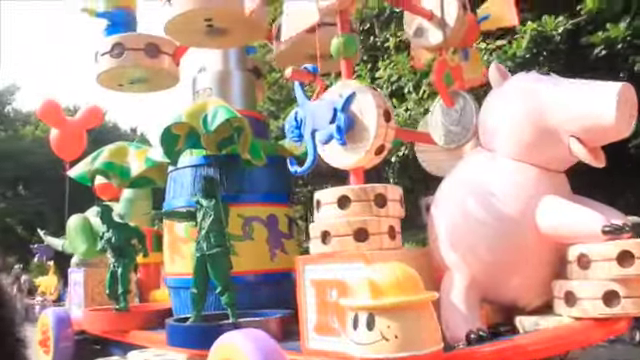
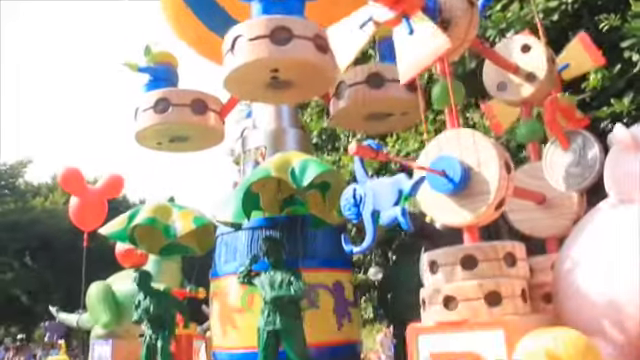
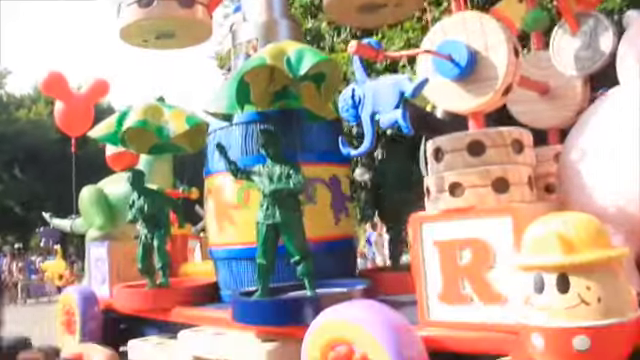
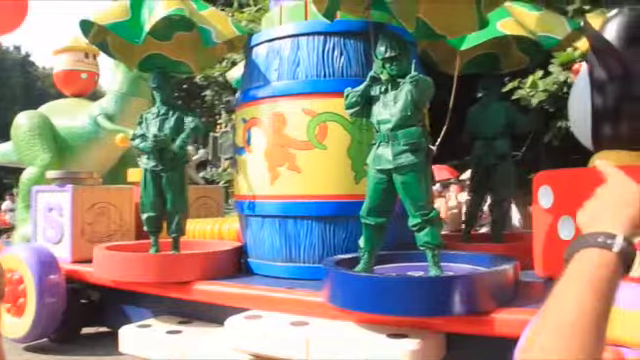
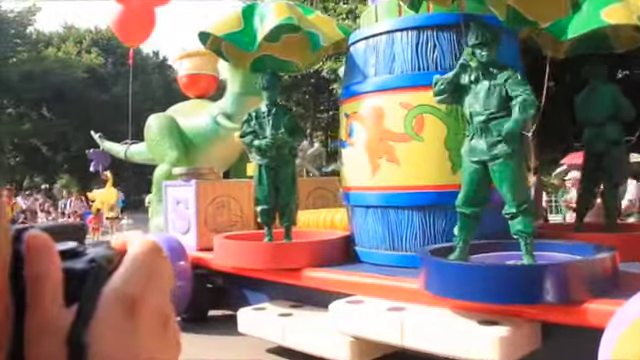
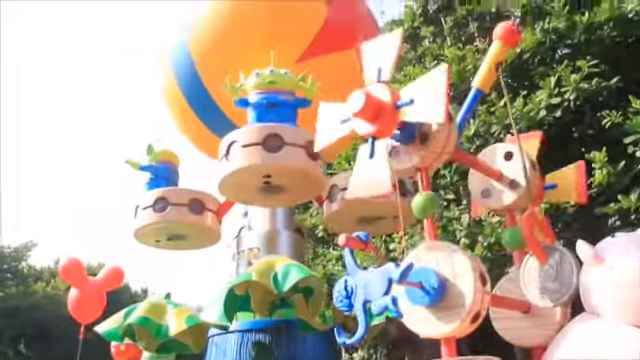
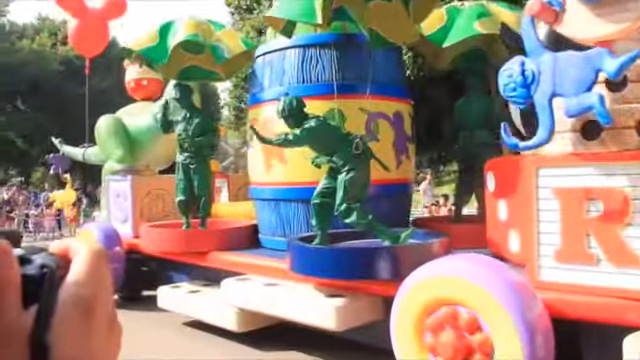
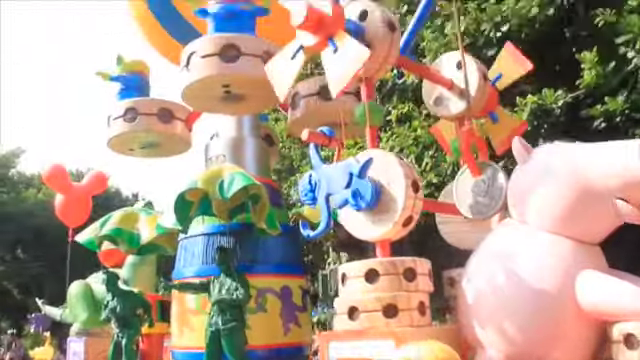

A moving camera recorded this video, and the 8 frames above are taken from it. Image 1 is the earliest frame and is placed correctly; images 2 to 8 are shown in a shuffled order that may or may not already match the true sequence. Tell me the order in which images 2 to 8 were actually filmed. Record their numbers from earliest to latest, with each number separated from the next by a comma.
8, 6, 2, 3, 7, 5, 4
